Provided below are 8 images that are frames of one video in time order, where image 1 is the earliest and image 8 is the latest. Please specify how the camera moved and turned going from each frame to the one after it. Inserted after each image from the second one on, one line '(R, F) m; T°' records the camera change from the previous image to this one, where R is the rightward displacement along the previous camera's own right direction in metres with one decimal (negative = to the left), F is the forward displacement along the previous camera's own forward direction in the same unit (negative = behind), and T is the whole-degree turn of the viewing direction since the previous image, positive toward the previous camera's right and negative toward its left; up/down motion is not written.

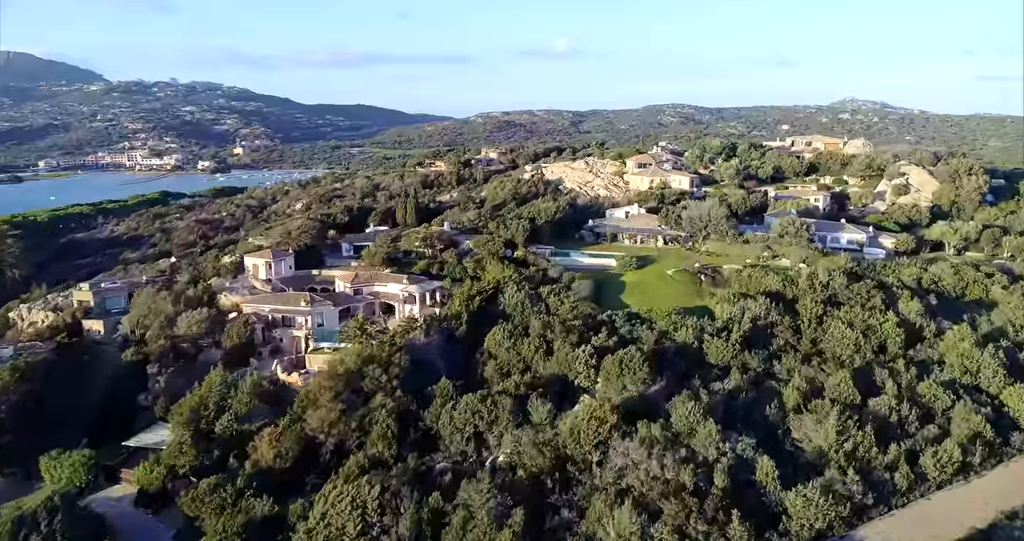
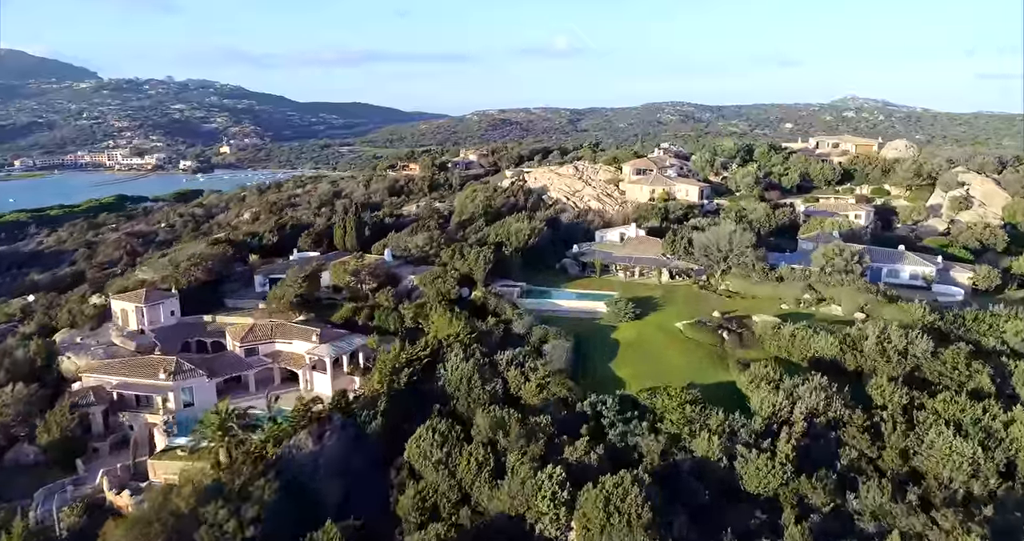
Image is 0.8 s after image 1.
(+2.1, +12.4) m; 0°
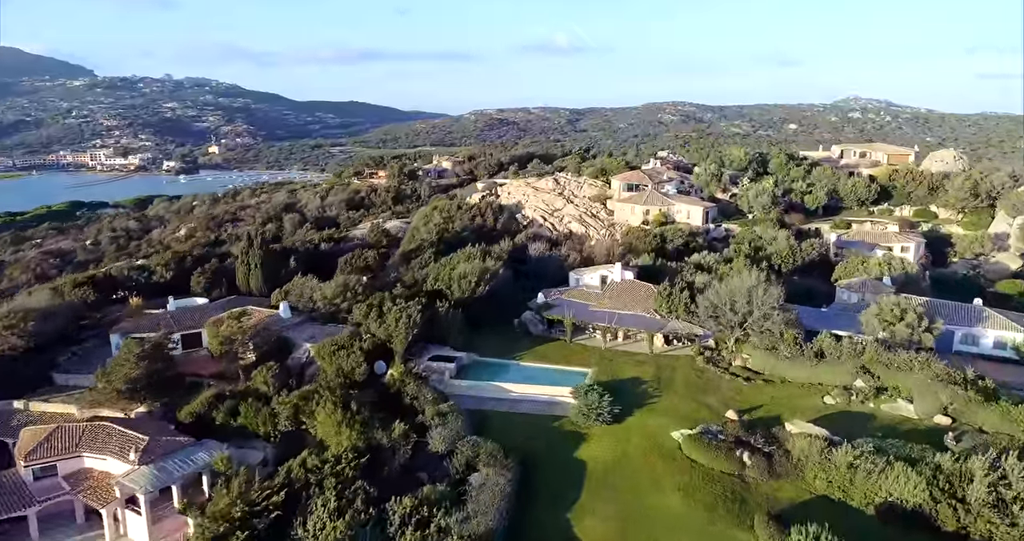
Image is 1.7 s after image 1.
(+2.5, +10.8) m; 0°
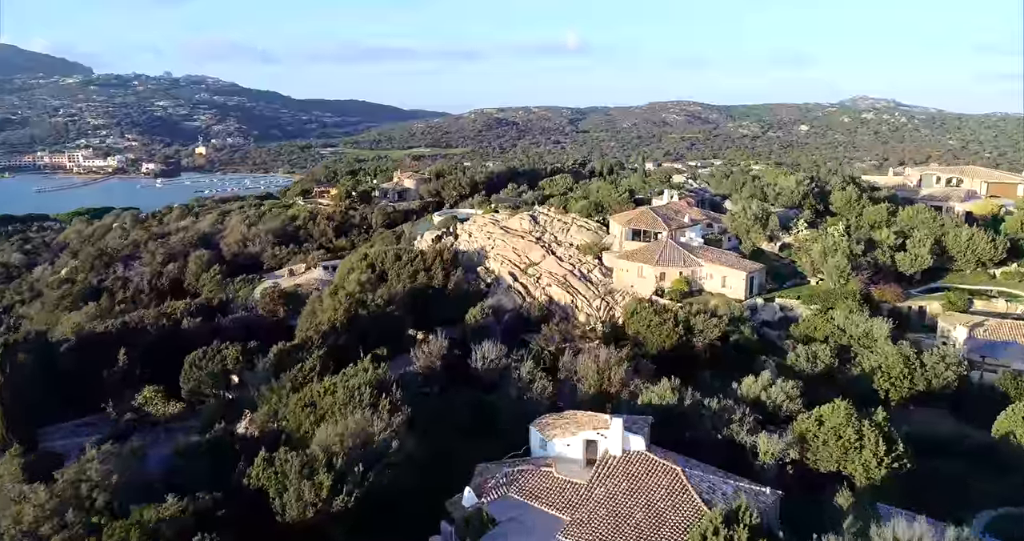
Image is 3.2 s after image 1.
(+2.3, +15.9) m; 0°
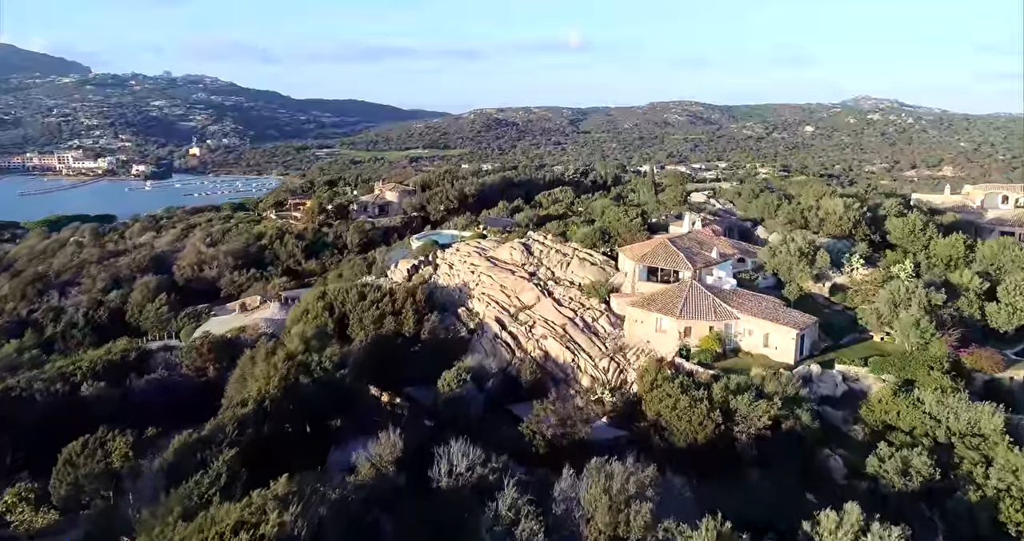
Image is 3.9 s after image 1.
(+0.5, +7.0) m; 0°
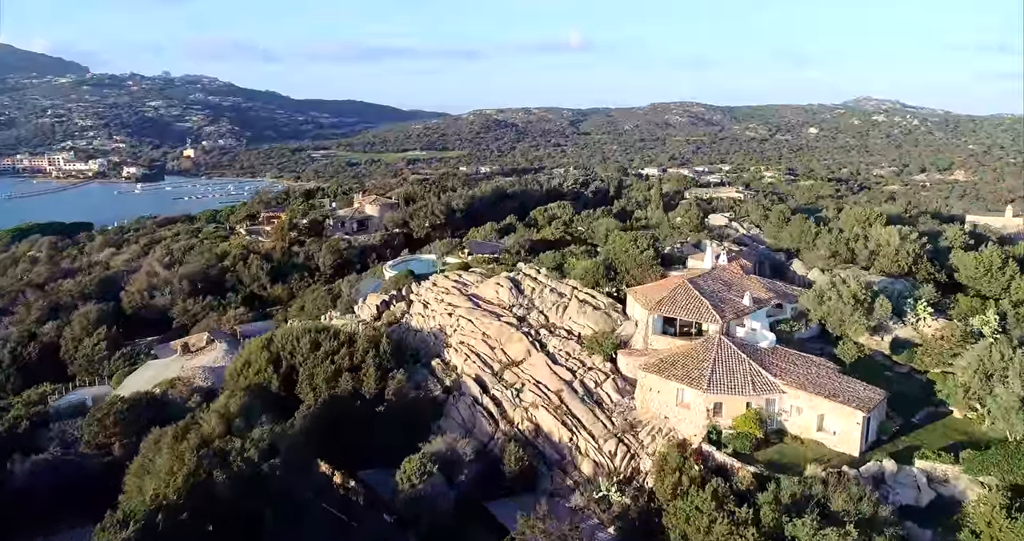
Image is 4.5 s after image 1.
(+0.5, +5.9) m; 0°
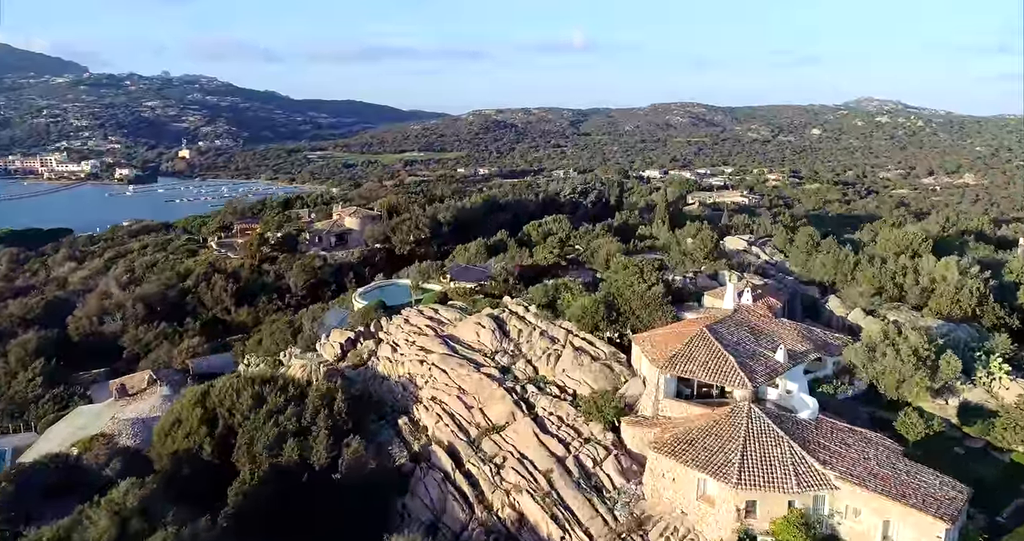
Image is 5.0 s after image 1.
(+0.5, +4.6) m; 0°
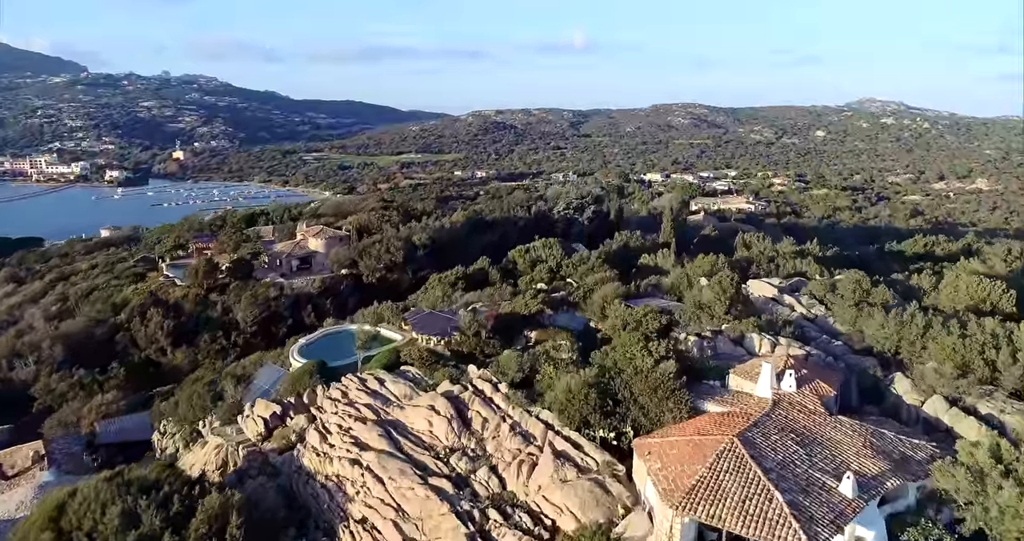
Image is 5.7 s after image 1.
(+0.9, +6.0) m; 0°
